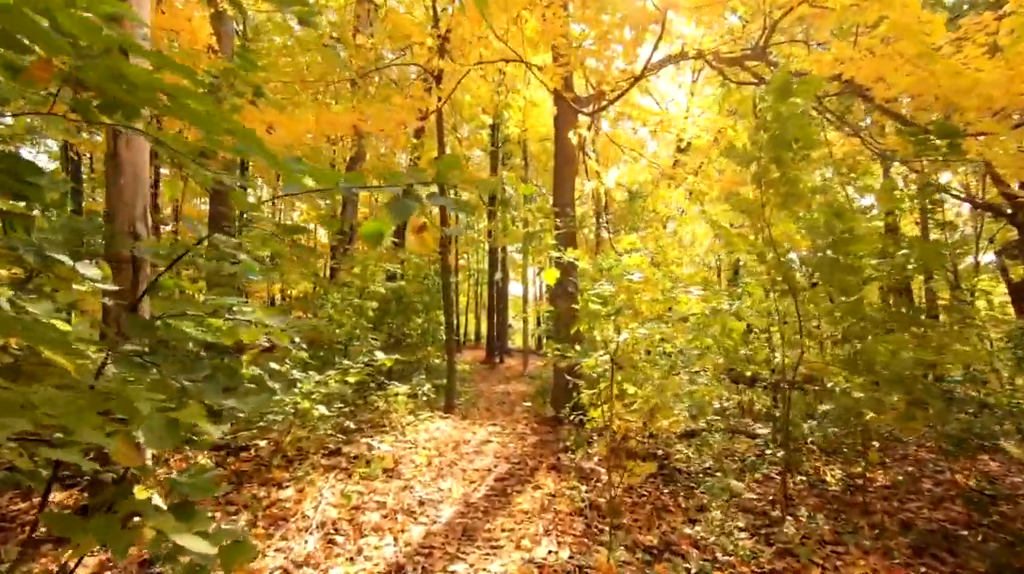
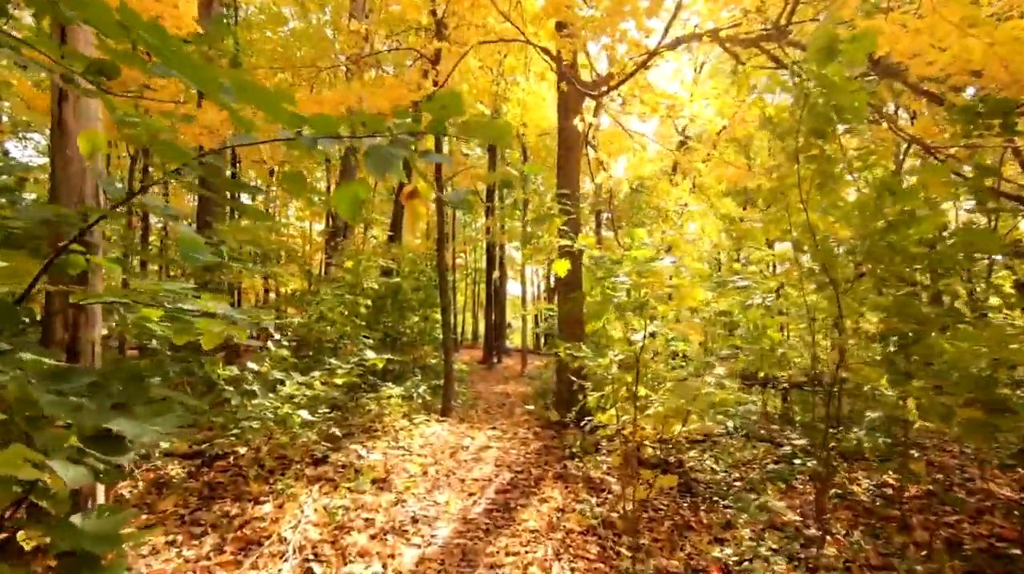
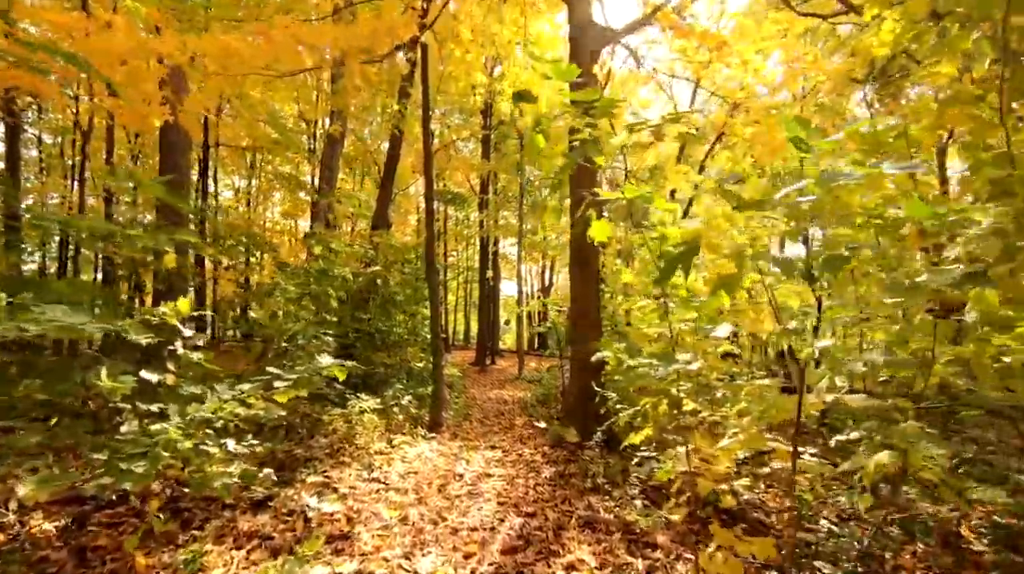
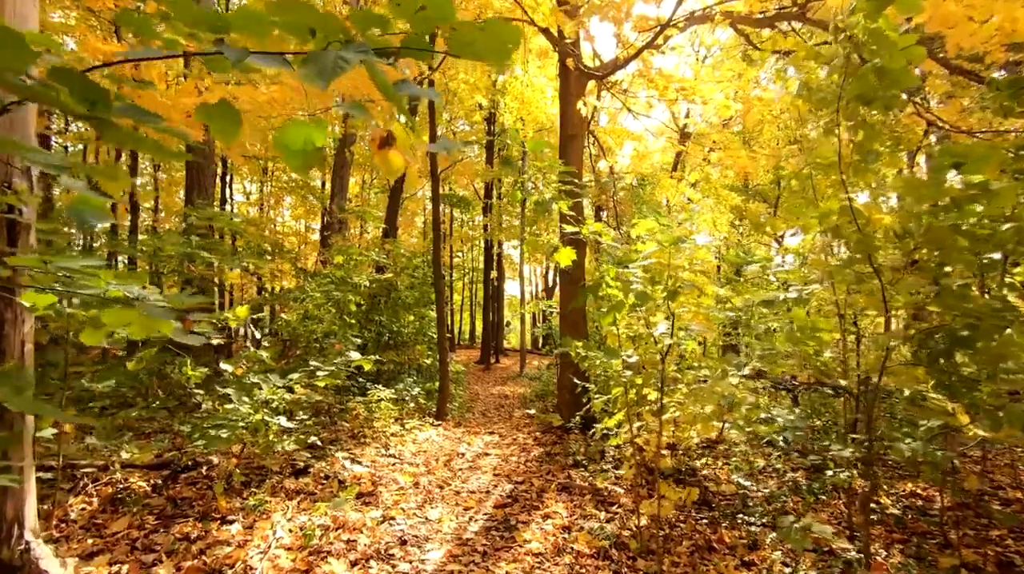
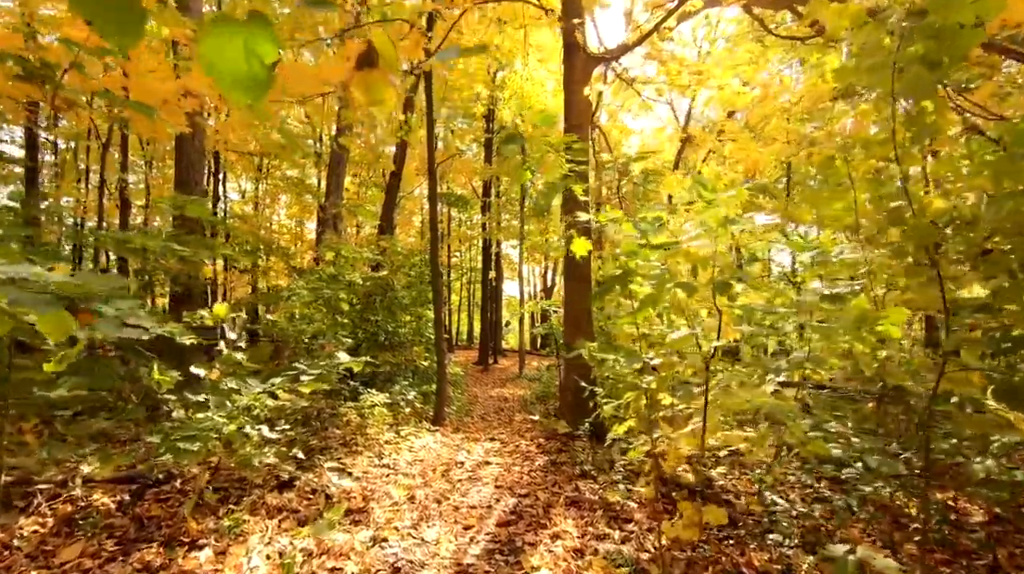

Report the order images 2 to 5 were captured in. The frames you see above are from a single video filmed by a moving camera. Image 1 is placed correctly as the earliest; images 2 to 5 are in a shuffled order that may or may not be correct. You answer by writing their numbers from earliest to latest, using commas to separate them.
2, 4, 5, 3
